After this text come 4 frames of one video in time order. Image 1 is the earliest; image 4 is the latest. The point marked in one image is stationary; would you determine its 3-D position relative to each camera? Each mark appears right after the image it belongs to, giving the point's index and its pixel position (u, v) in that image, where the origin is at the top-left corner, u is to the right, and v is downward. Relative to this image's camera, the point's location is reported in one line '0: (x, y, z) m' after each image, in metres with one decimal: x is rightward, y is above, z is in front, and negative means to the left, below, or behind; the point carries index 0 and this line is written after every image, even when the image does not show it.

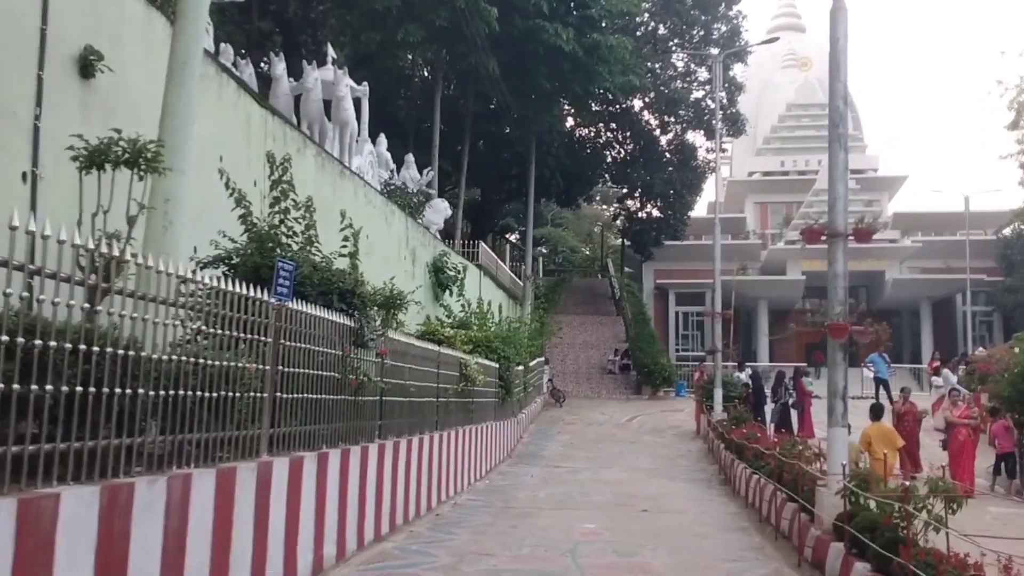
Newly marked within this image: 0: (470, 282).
0: (-0.9, +0.1, +17.9) m
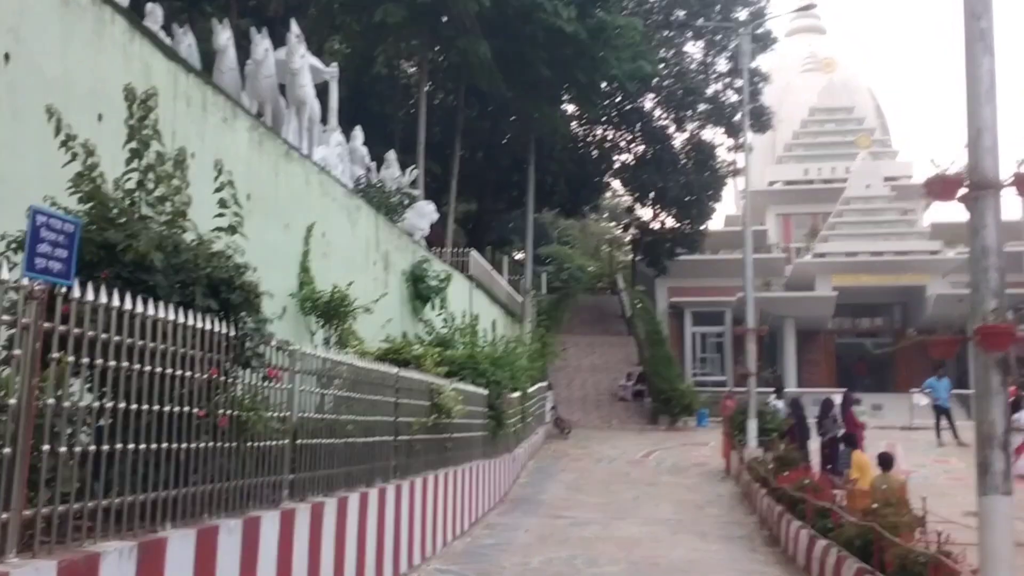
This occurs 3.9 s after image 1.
0: (-0.9, -0.1, +15.5) m
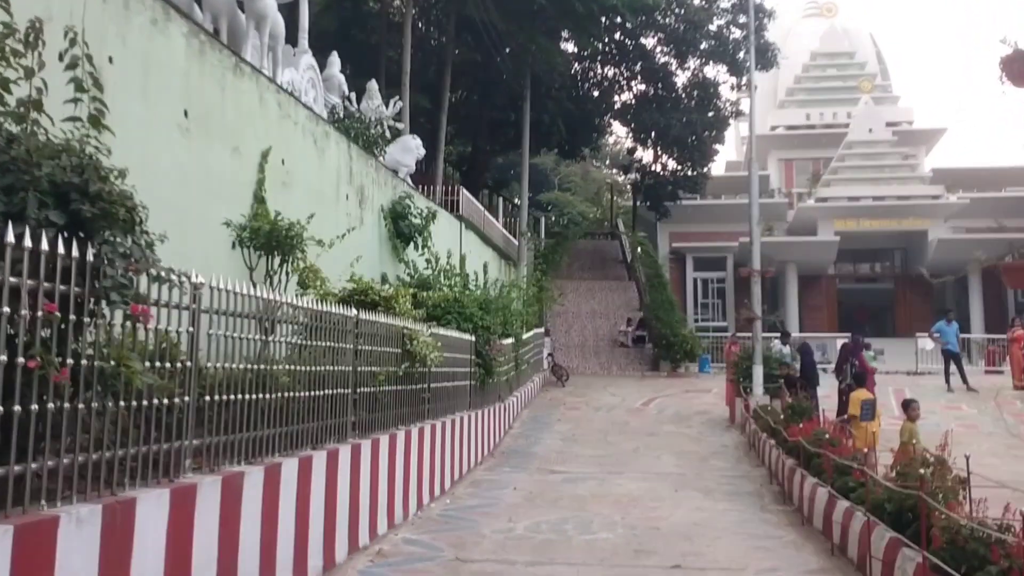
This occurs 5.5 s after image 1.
0: (-1.1, +0.9, +14.4) m
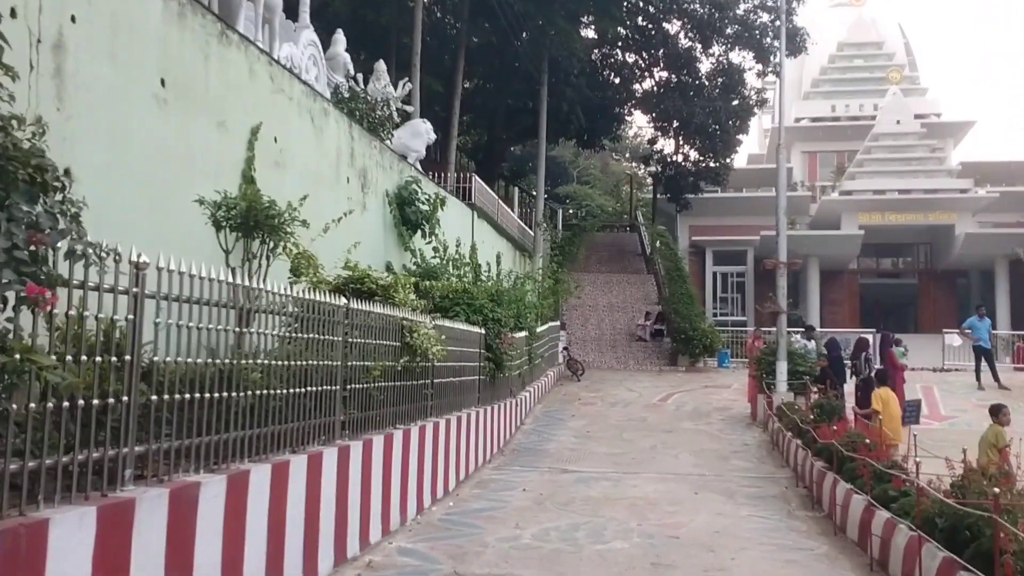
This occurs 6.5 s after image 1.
0: (-0.9, +1.0, +13.8) m
